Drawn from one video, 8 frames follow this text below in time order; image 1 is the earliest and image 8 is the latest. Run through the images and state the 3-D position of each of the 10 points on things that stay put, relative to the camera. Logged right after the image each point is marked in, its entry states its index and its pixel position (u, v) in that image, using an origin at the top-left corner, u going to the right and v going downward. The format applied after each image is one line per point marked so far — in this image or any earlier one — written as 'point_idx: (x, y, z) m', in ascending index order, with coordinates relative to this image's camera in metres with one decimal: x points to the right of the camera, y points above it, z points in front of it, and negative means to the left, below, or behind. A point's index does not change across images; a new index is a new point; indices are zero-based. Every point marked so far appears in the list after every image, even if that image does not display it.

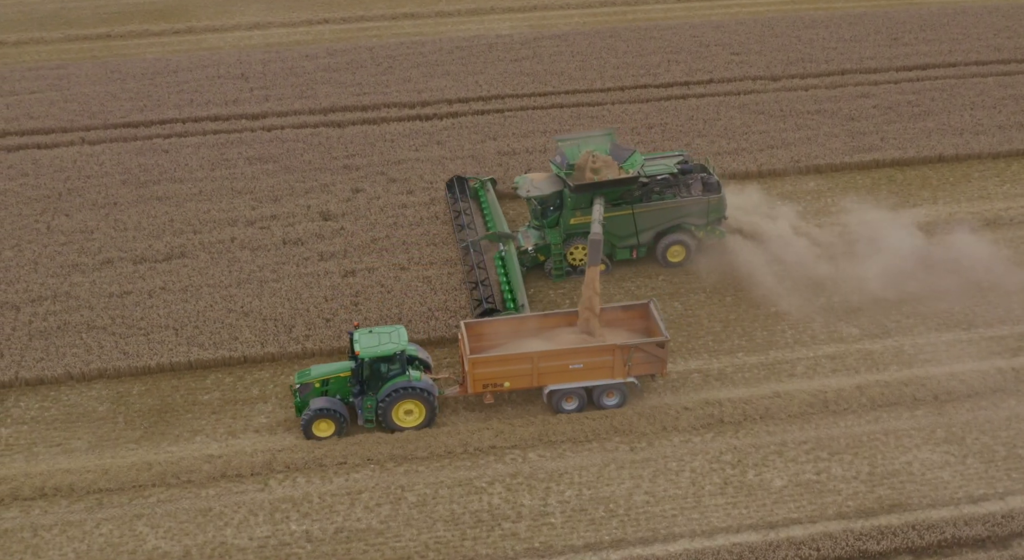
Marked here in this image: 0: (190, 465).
0: (-5.1, -3.0, +16.0) m
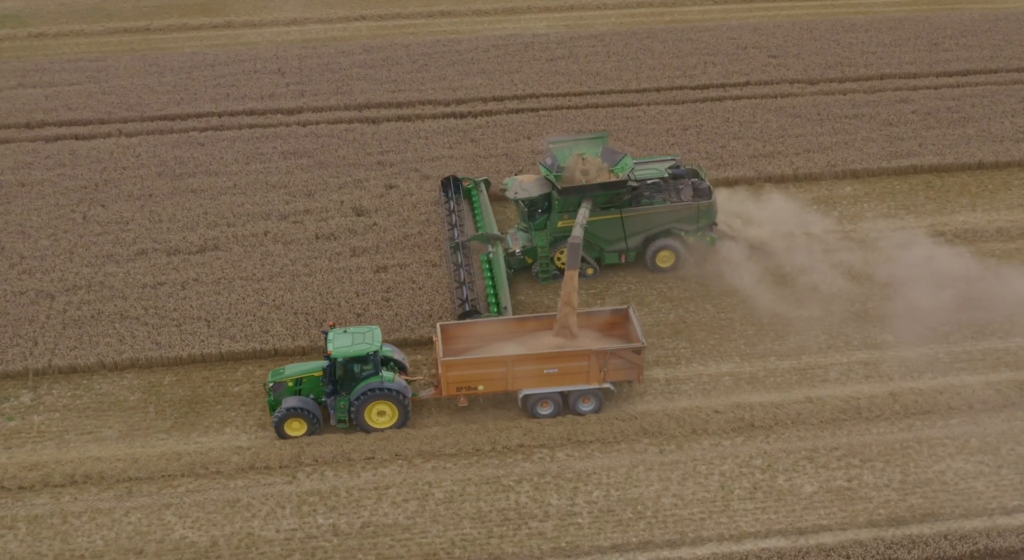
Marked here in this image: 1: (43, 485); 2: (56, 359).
0: (-4.7, -2.8, +16.1) m
1: (-7.4, -3.2, +15.7) m
2: (-8.0, -1.4, +17.7) m
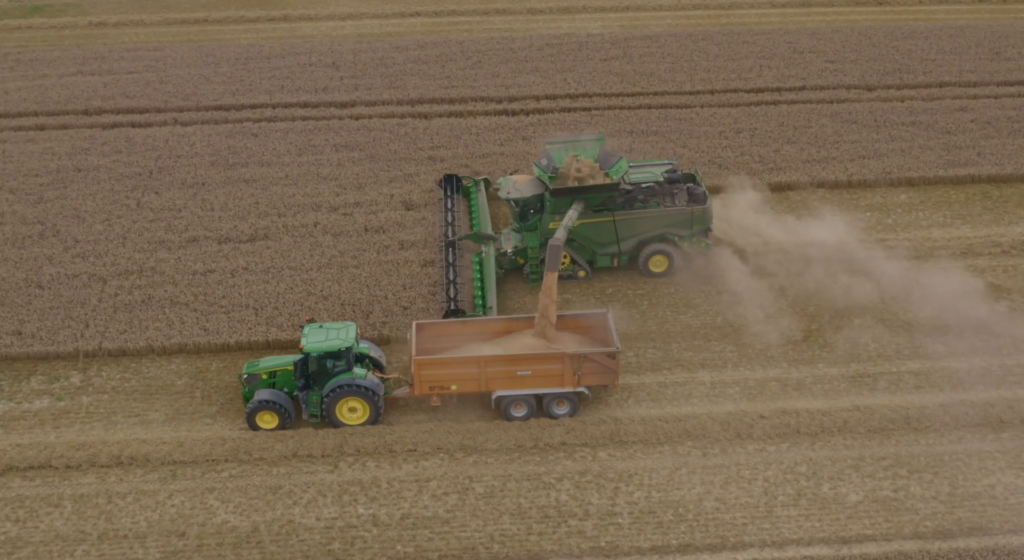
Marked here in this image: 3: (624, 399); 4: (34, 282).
0: (-4.0, -2.7, +16.2) m
1: (-6.7, -3.0, +16.0) m
2: (-7.3, -1.1, +17.9) m
3: (+1.9, -2.0, +16.7) m
4: (-9.2, 0.0, +19.3) m
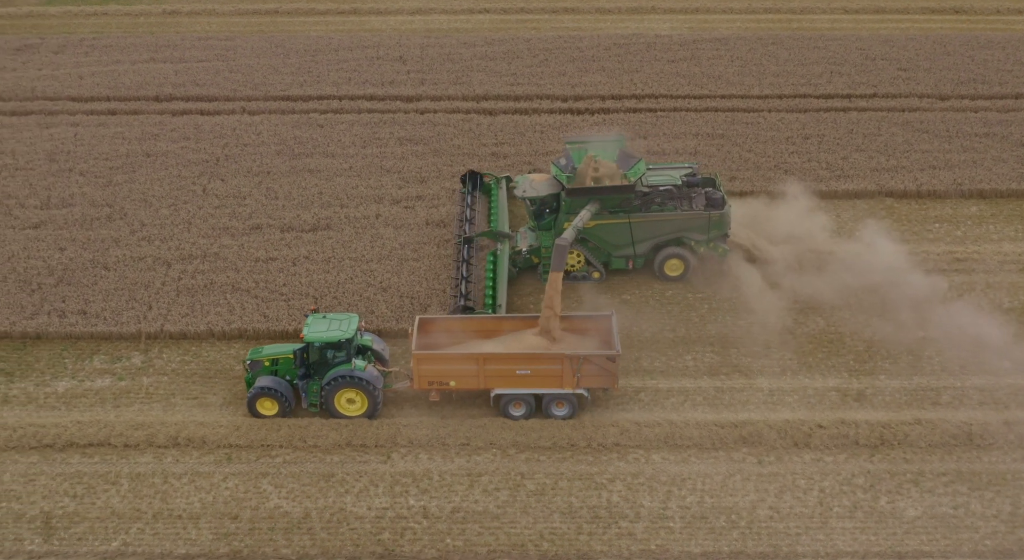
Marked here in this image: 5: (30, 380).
0: (-3.2, -2.5, +16.4) m
1: (-5.9, -2.7, +16.3) m
2: (-6.2, -0.8, +18.2) m
3: (+2.8, -2.0, +16.6) m
4: (-8.1, +0.3, +19.7) m
5: (-8.5, -1.7, +17.6) m
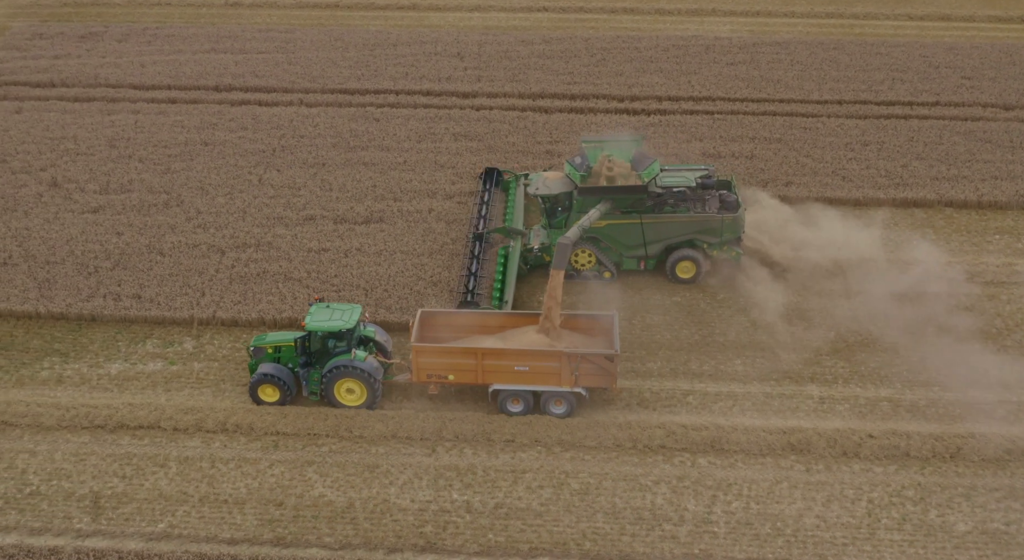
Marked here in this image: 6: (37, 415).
0: (-2.4, -2.3, +16.5) m
1: (-5.2, -2.4, +16.5) m
2: (-5.4, -0.6, +18.5) m
3: (+3.5, -2.1, +16.4) m
4: (-7.1, +0.6, +20.0) m
5: (-7.6, -1.4, +17.9) m
6: (-8.0, -2.2, +16.8) m
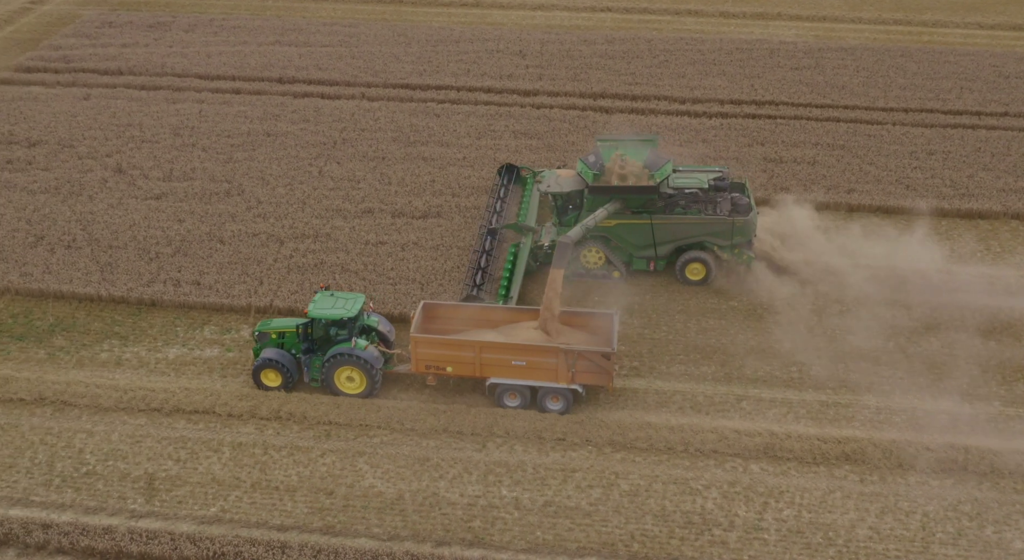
0: (-1.6, -2.2, +16.6) m
1: (-4.3, -2.2, +16.7) m
2: (-4.4, -0.4, +18.7) m
3: (+4.4, -2.2, +16.3) m
4: (-6.0, +0.9, +20.3) m
5: (-6.7, -1.1, +18.2) m
6: (-7.1, -2.0, +17.1) m
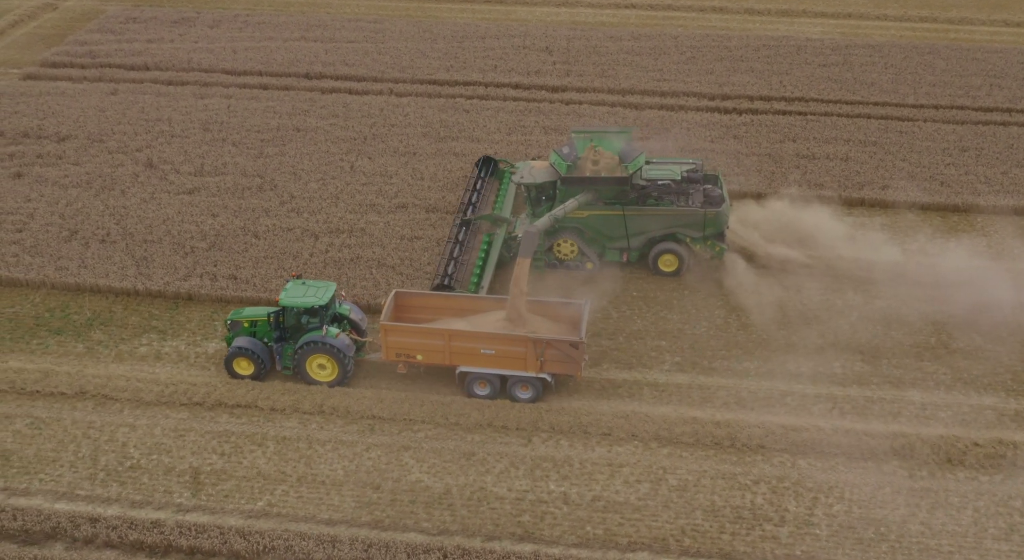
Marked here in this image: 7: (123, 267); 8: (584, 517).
0: (-0.8, -2.1, +16.6) m
1: (-3.6, -2.2, +16.7) m
2: (-3.6, -0.3, +18.7) m
3: (+5.1, -2.1, +16.4) m
4: (-5.3, +1.0, +20.2) m
5: (-6.0, -1.1, +18.1) m
6: (-6.4, -1.9, +17.0) m
7: (-7.5, +0.3, +19.3) m
8: (+1.1, -3.5, +14.8) m
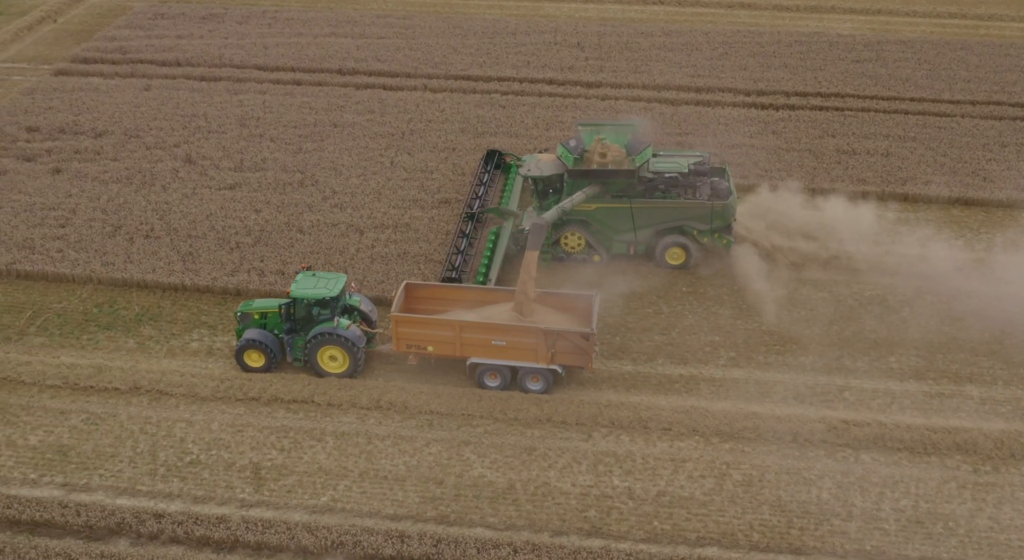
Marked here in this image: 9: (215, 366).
0: (+0.2, -2.1, +16.6) m
1: (-2.6, -2.1, +16.6) m
2: (-2.7, -0.2, +18.6) m
3: (+6.2, -2.0, +16.5) m
4: (-4.3, +1.1, +20.1) m
5: (-5.0, -1.0, +18.0) m
6: (-5.3, -1.8, +16.9) m
7: (-6.5, +0.3, +19.2) m
8: (+2.2, -3.4, +14.9) m
9: (-5.1, -1.5, +17.4) m
